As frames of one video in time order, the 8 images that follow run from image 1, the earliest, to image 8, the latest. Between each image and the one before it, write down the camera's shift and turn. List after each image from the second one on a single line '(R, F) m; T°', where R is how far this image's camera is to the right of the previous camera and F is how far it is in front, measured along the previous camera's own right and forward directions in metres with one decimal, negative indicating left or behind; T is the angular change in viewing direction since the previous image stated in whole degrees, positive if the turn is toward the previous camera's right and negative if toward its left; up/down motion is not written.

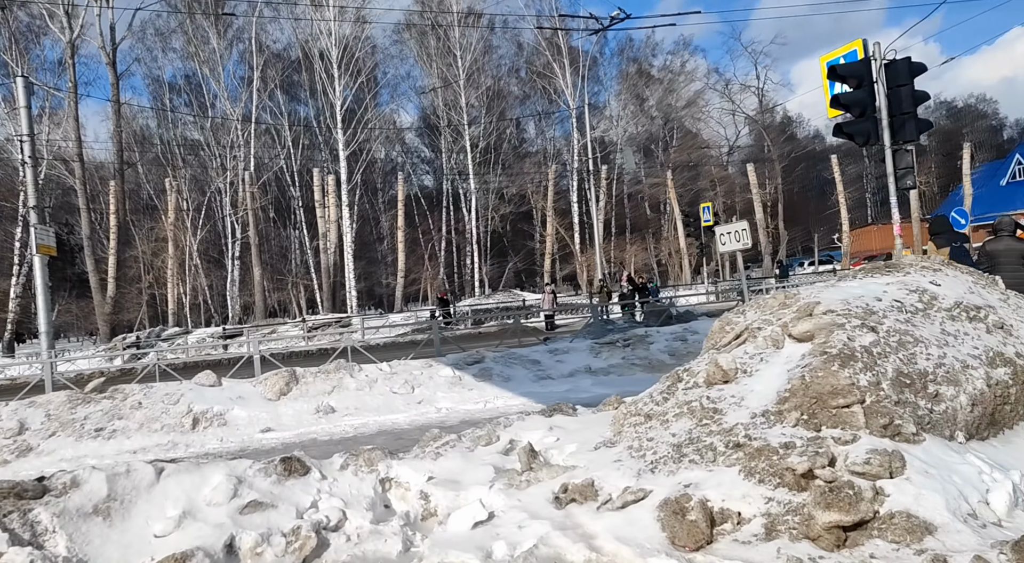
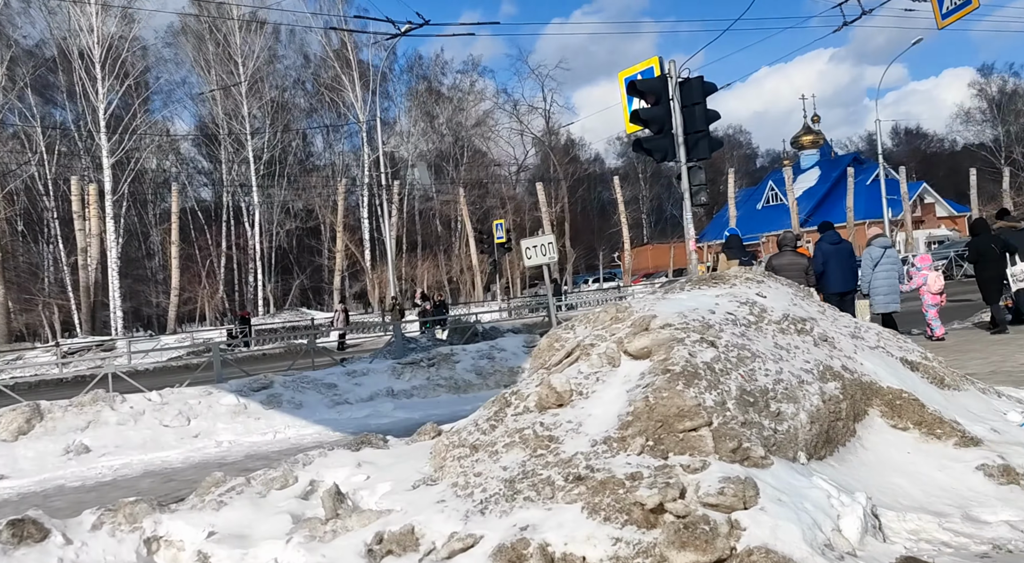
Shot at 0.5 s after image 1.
(-0.1, +0.6) m; +12°
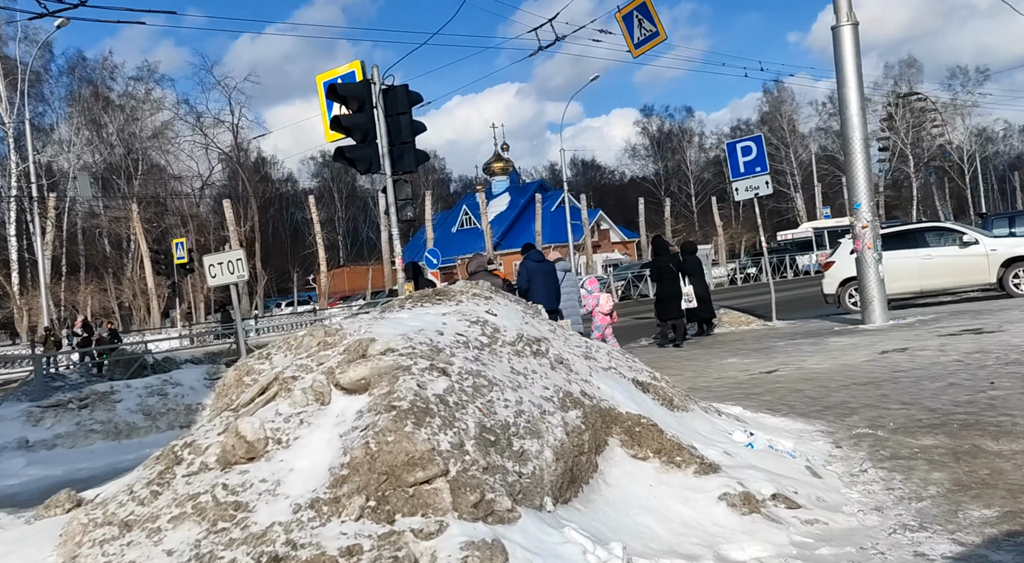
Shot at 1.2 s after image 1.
(0.0, +0.8) m; +17°
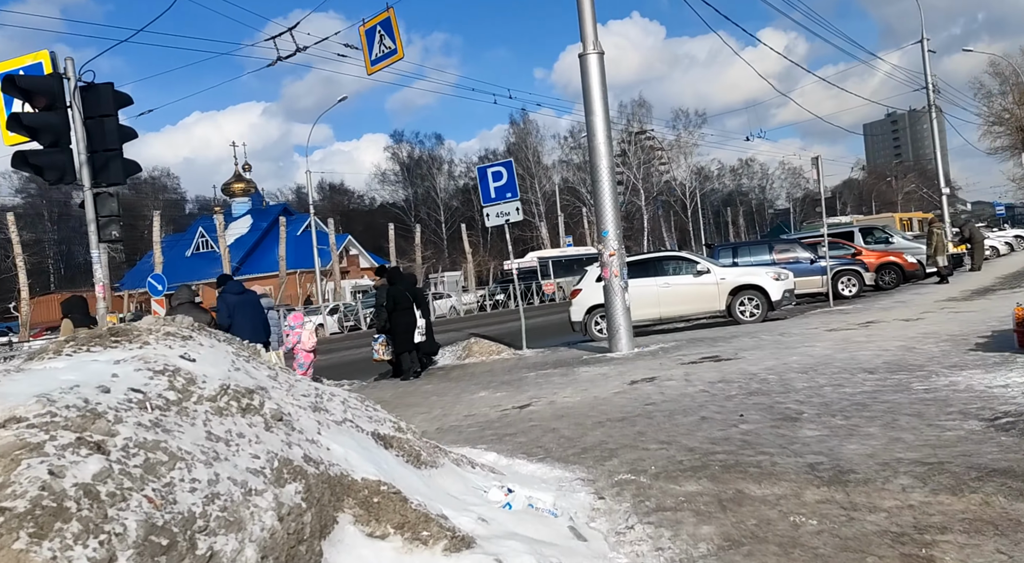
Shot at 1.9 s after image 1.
(+0.1, +0.8) m; +14°
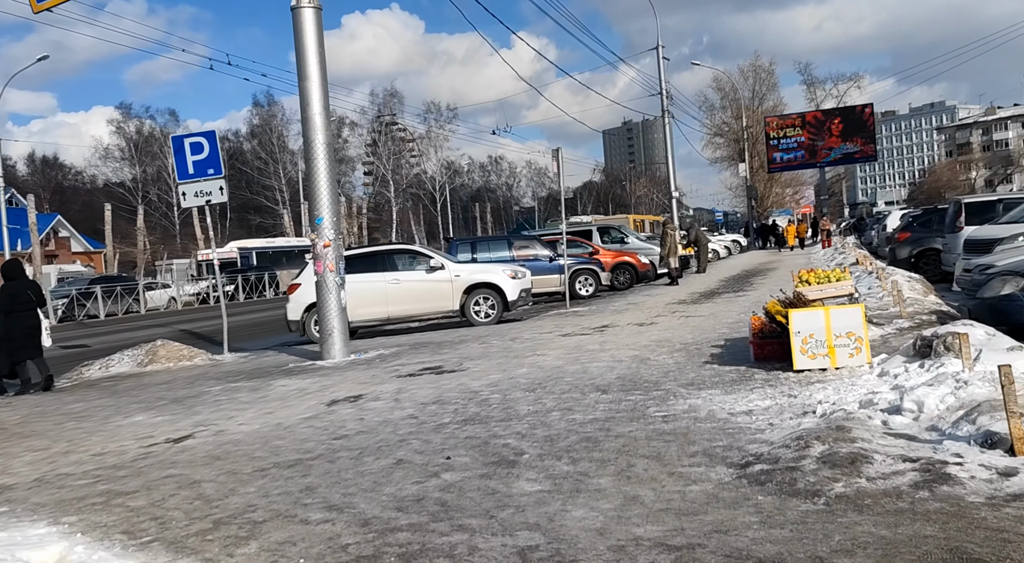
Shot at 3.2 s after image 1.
(+0.6, +1.8) m; +14°
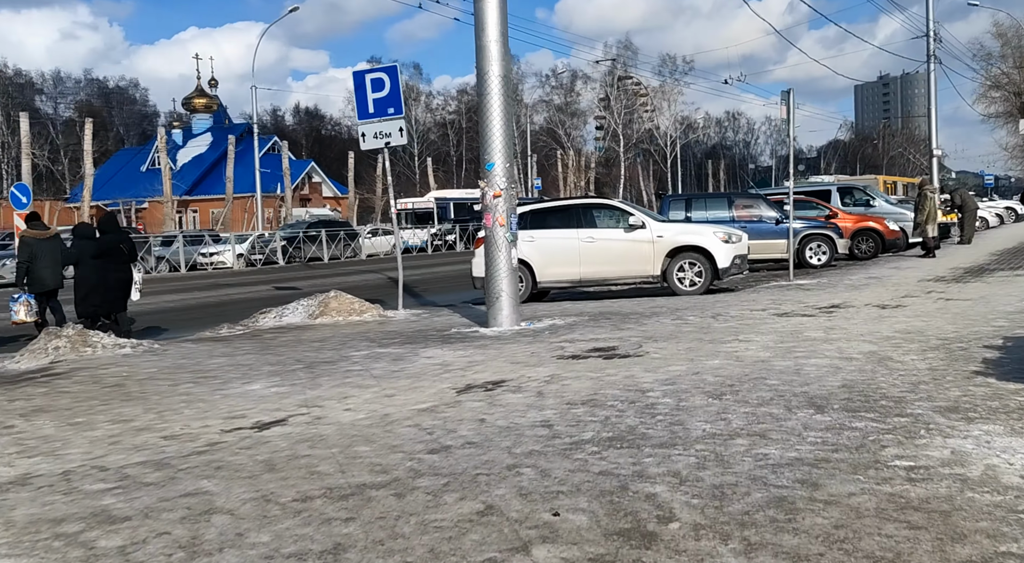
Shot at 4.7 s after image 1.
(+0.3, +2.2) m; -13°
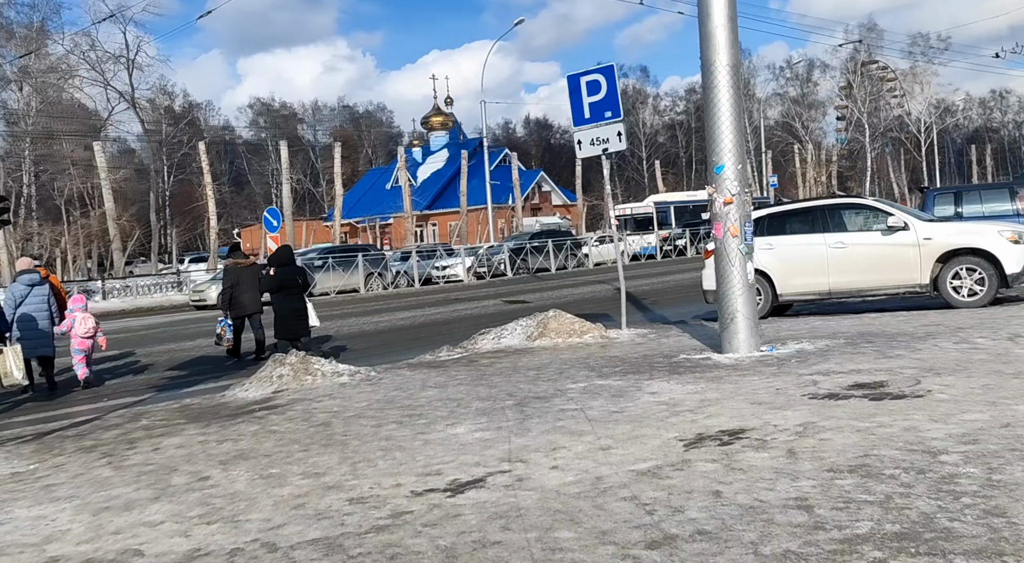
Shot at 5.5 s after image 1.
(0.0, +1.2) m; -13°
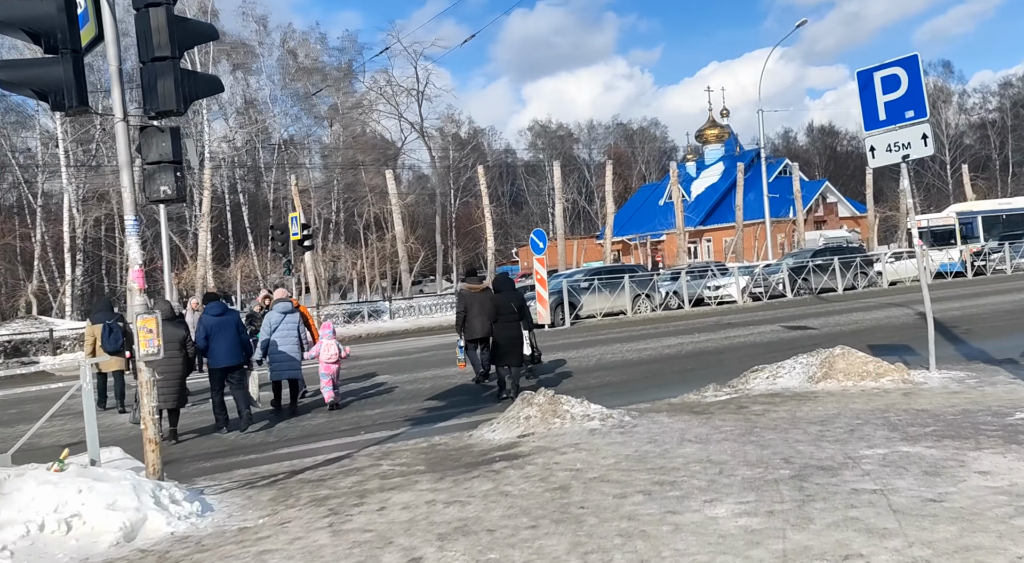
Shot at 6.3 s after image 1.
(0.0, +1.4) m; -16°
